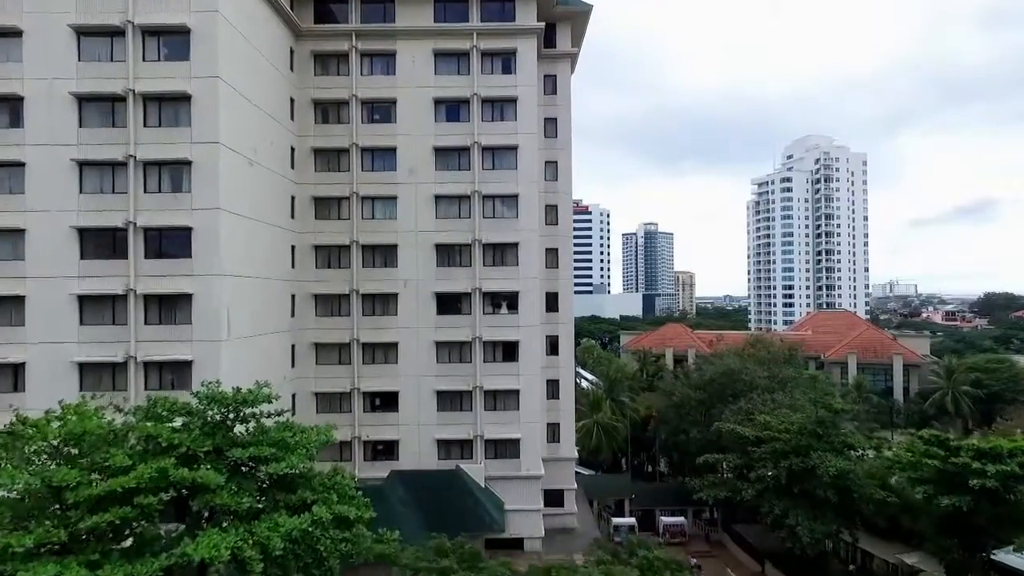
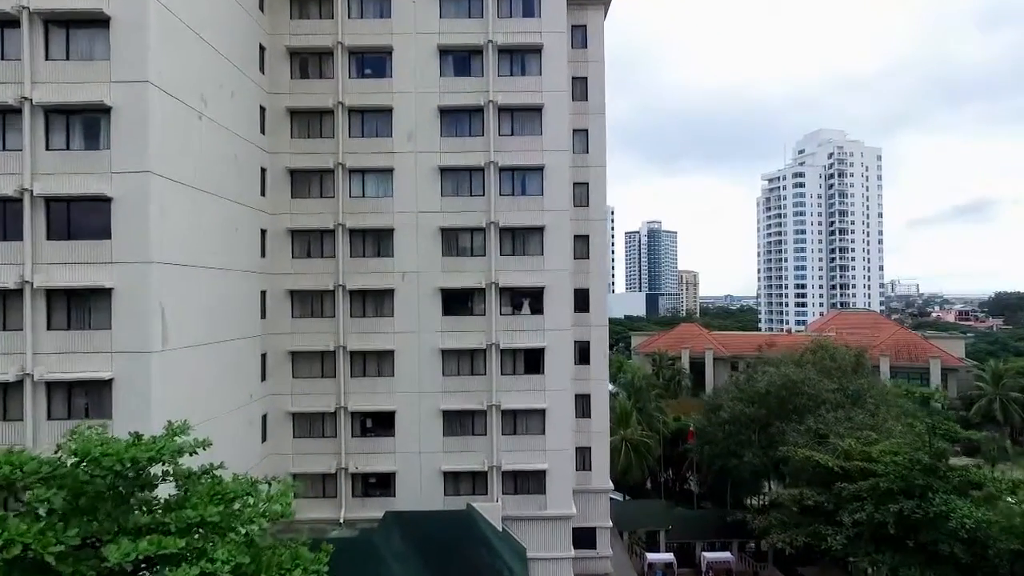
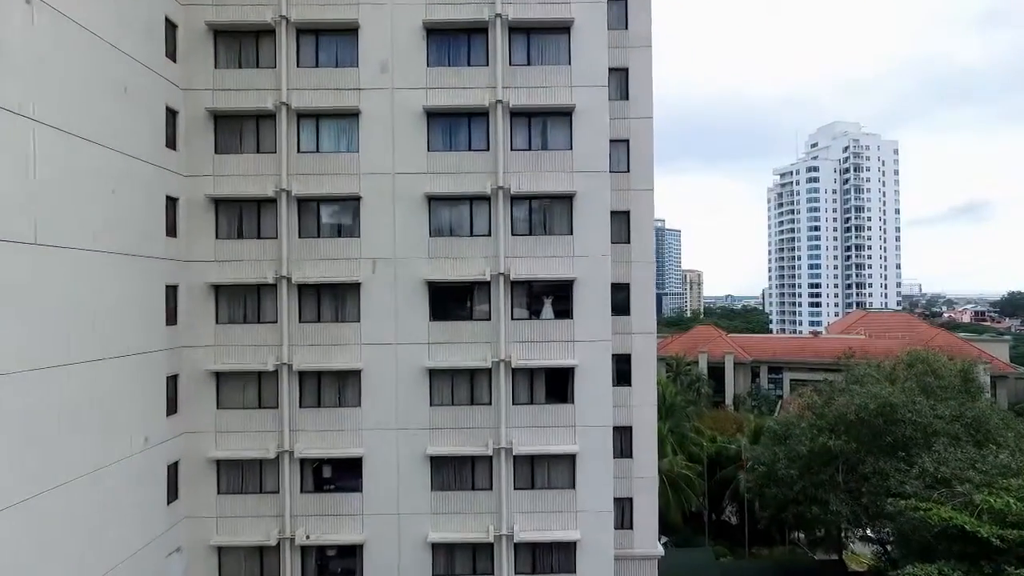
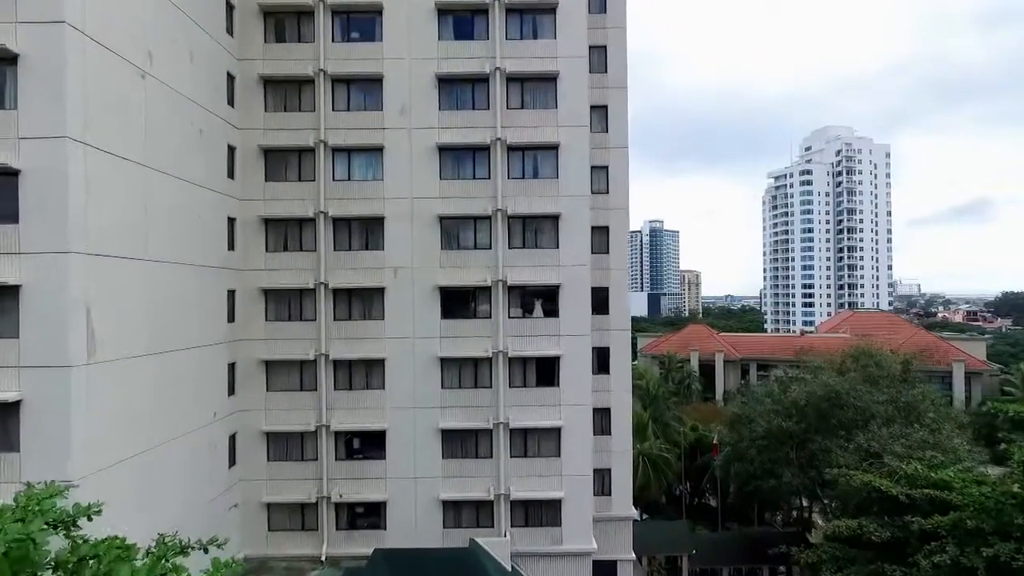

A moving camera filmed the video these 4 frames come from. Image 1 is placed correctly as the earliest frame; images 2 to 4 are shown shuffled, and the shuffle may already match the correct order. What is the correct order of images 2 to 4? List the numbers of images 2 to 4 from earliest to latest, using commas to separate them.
2, 4, 3
